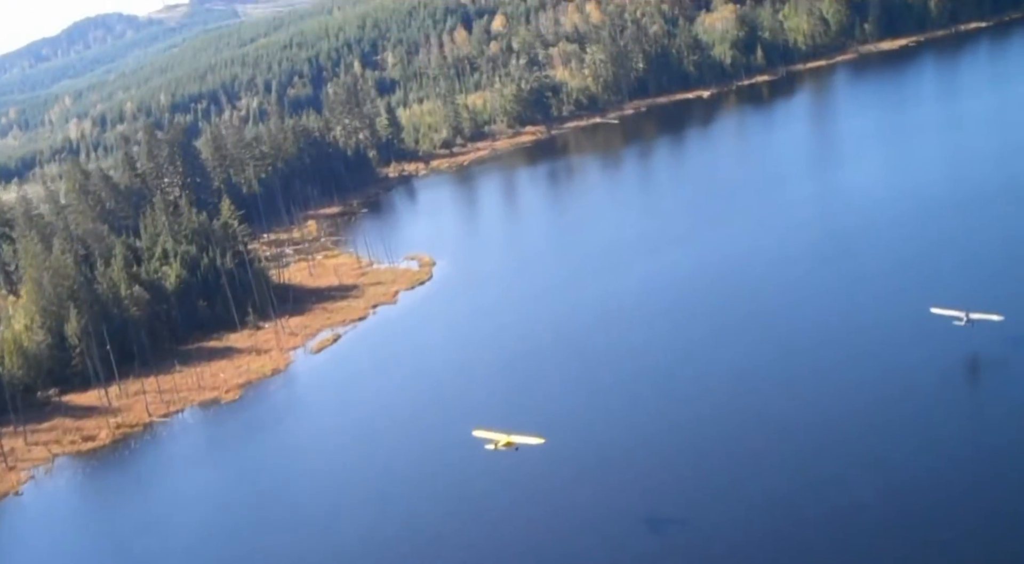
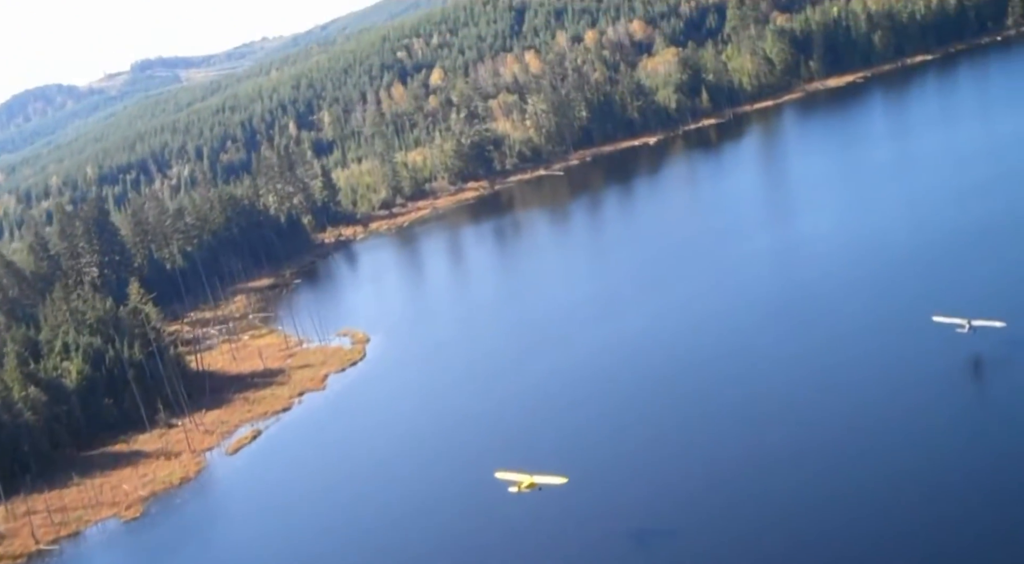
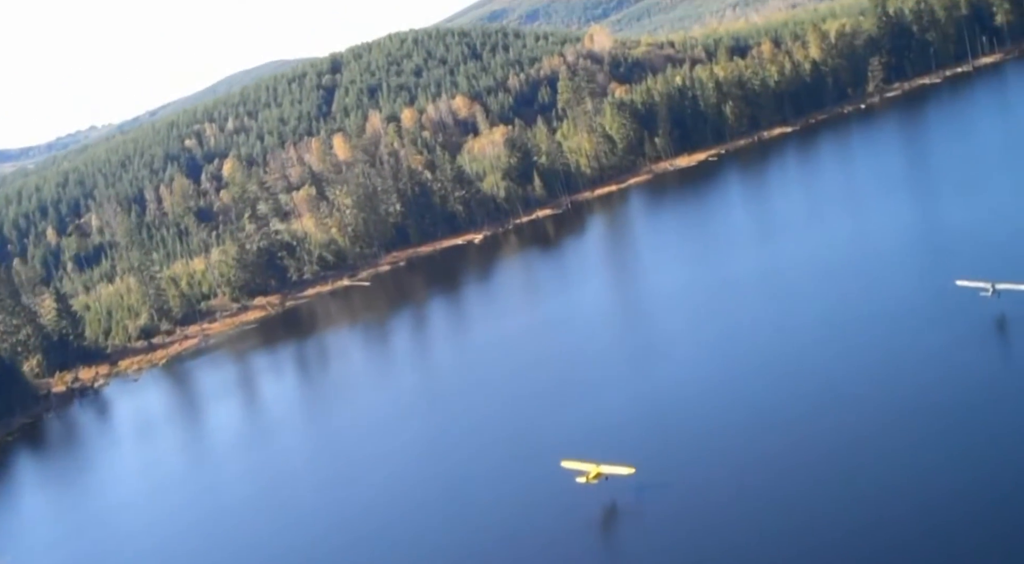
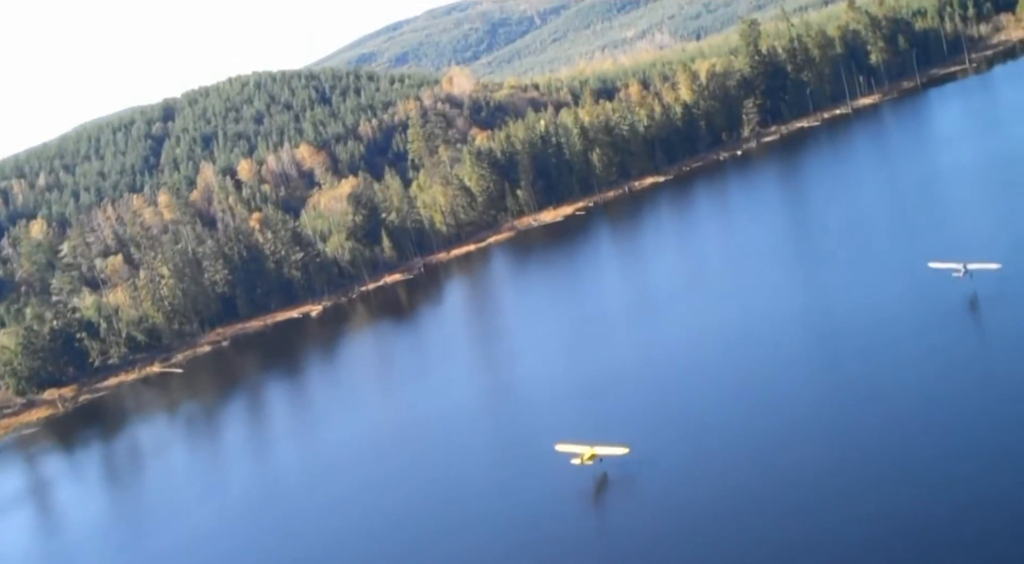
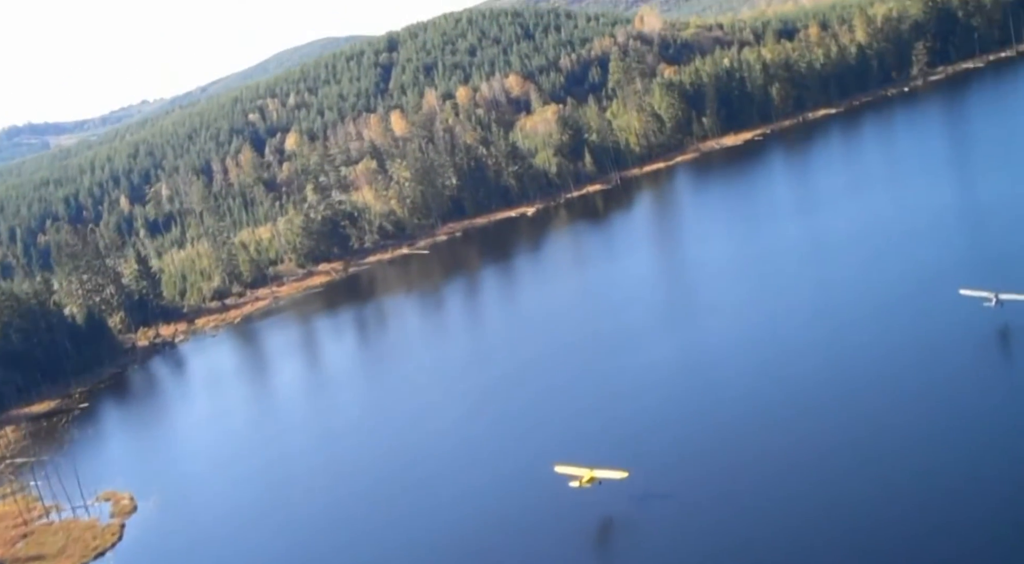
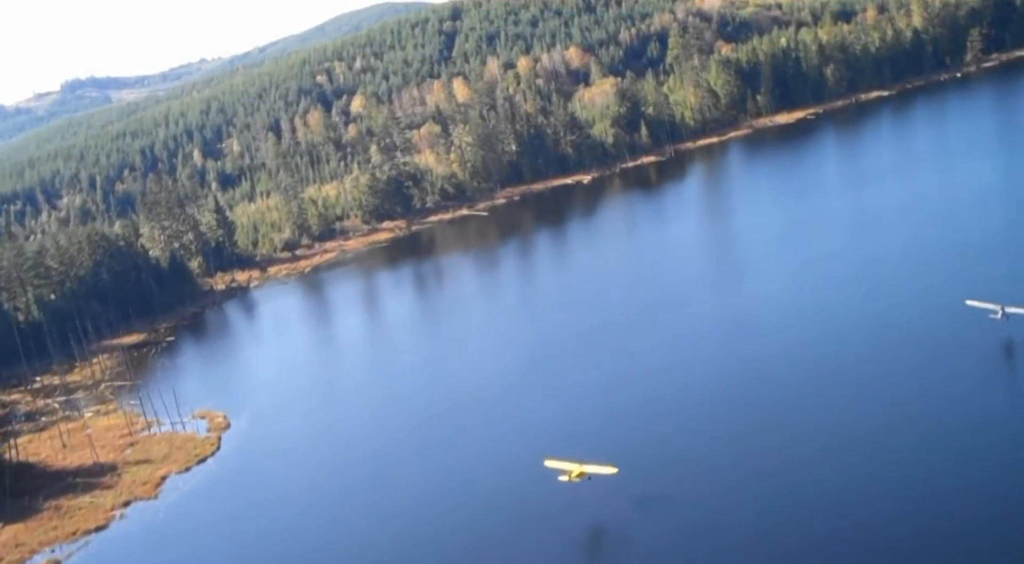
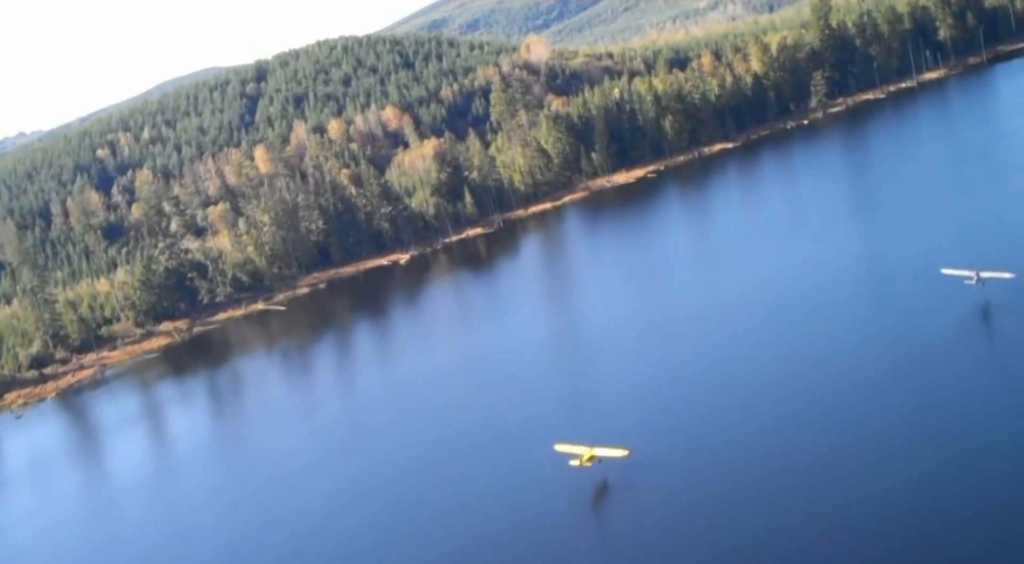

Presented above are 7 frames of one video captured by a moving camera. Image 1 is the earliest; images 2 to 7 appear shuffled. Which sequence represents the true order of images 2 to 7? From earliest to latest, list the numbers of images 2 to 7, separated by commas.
2, 6, 5, 3, 7, 4
